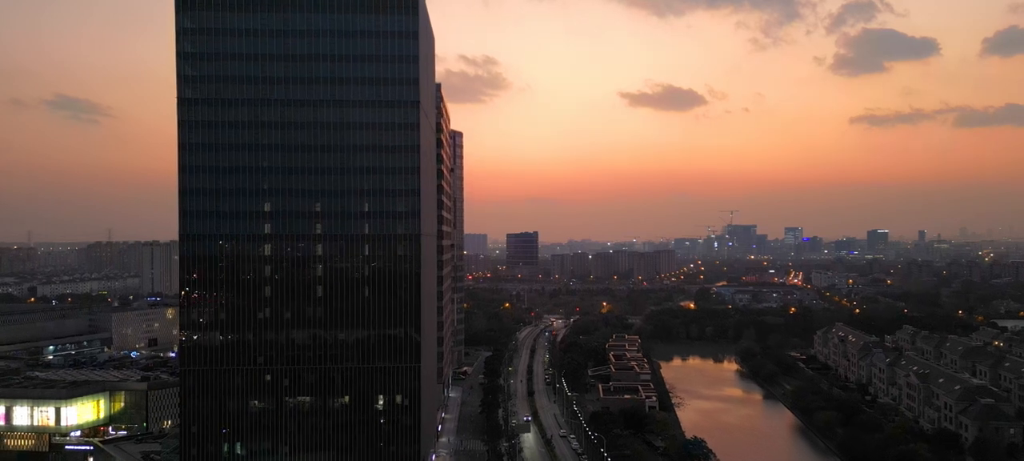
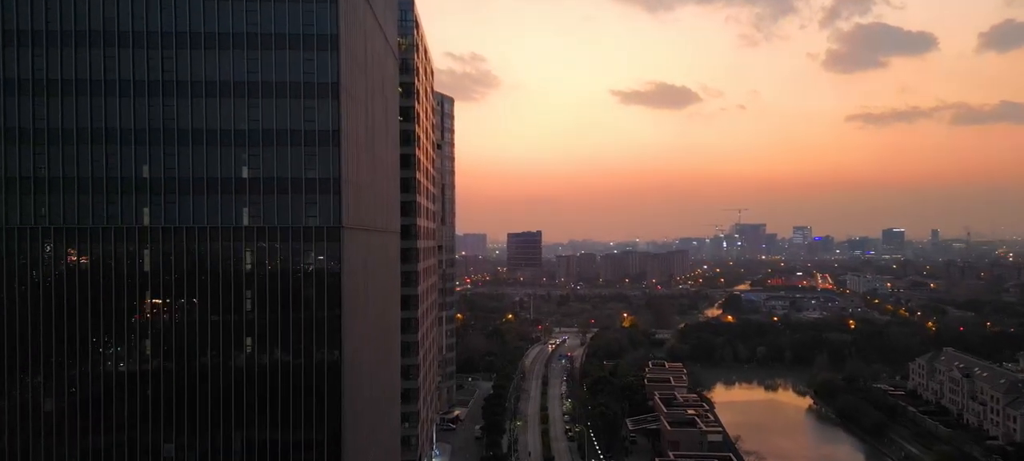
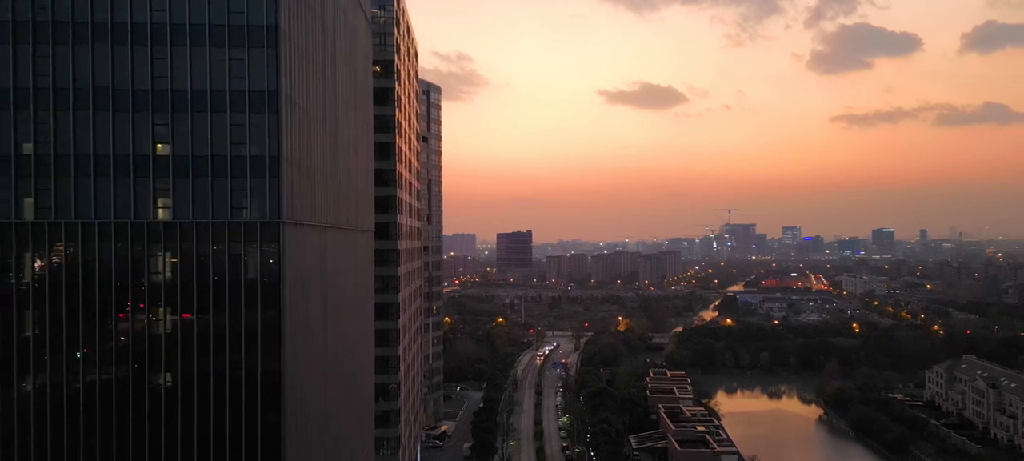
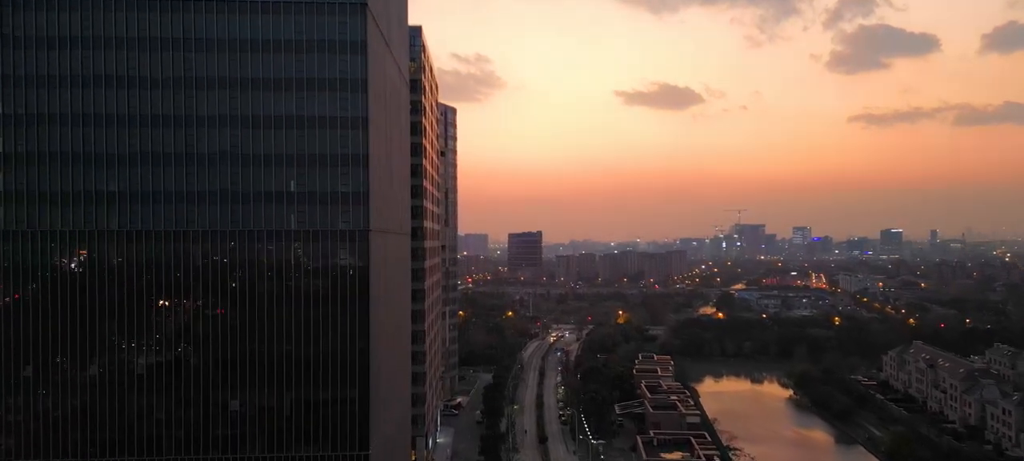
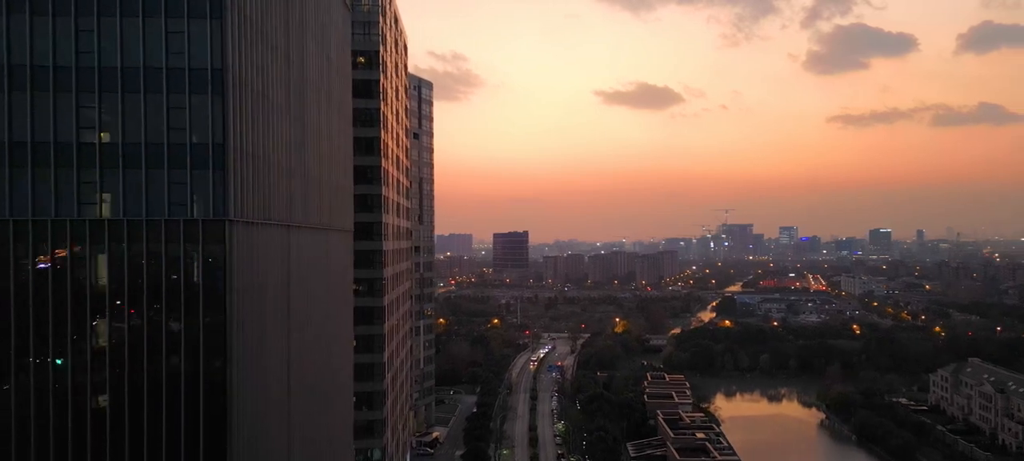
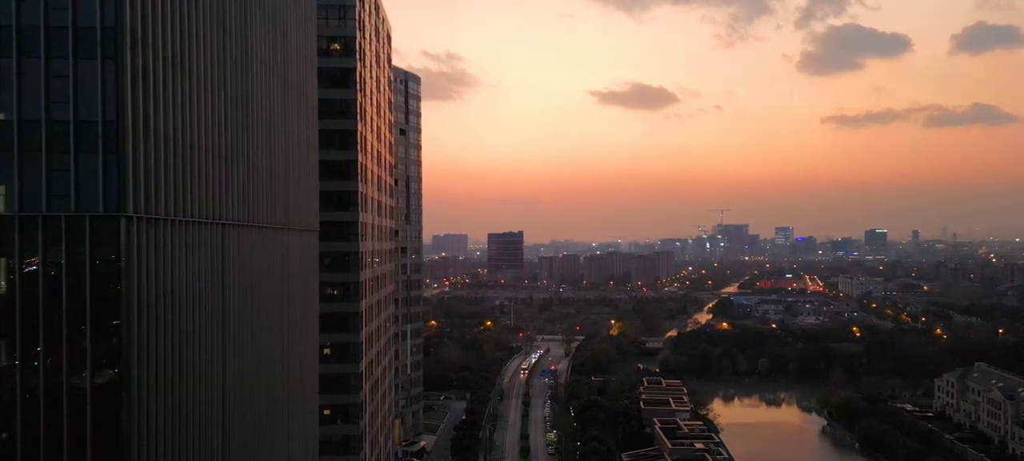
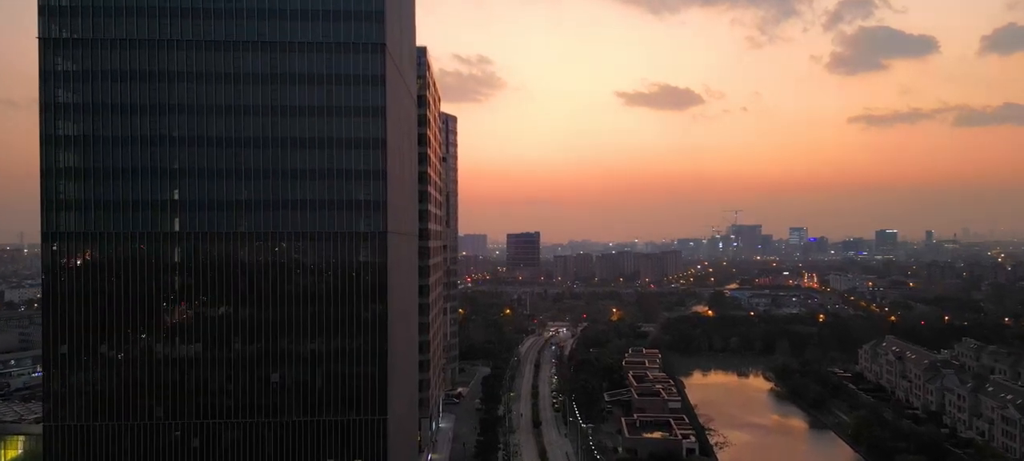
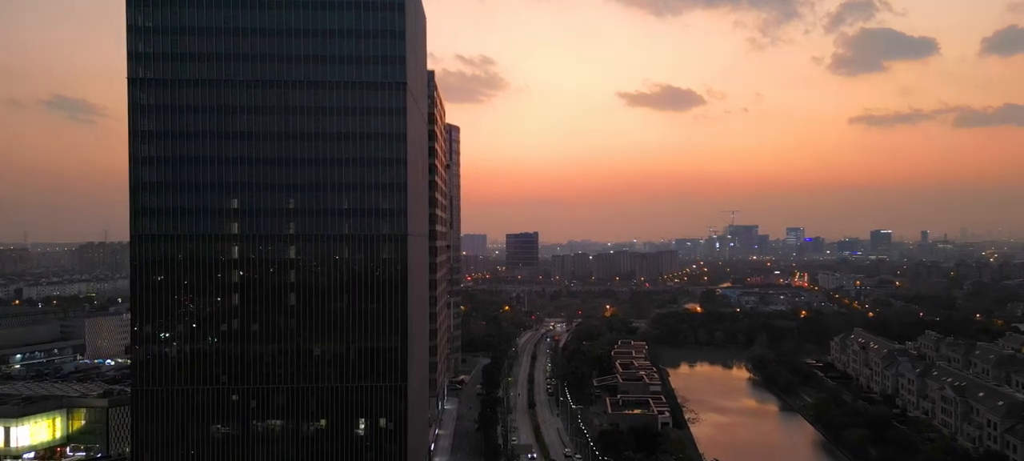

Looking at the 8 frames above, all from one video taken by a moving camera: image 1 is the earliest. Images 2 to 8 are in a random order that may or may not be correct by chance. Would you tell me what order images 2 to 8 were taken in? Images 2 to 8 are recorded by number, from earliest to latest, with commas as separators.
8, 7, 4, 2, 3, 5, 6
